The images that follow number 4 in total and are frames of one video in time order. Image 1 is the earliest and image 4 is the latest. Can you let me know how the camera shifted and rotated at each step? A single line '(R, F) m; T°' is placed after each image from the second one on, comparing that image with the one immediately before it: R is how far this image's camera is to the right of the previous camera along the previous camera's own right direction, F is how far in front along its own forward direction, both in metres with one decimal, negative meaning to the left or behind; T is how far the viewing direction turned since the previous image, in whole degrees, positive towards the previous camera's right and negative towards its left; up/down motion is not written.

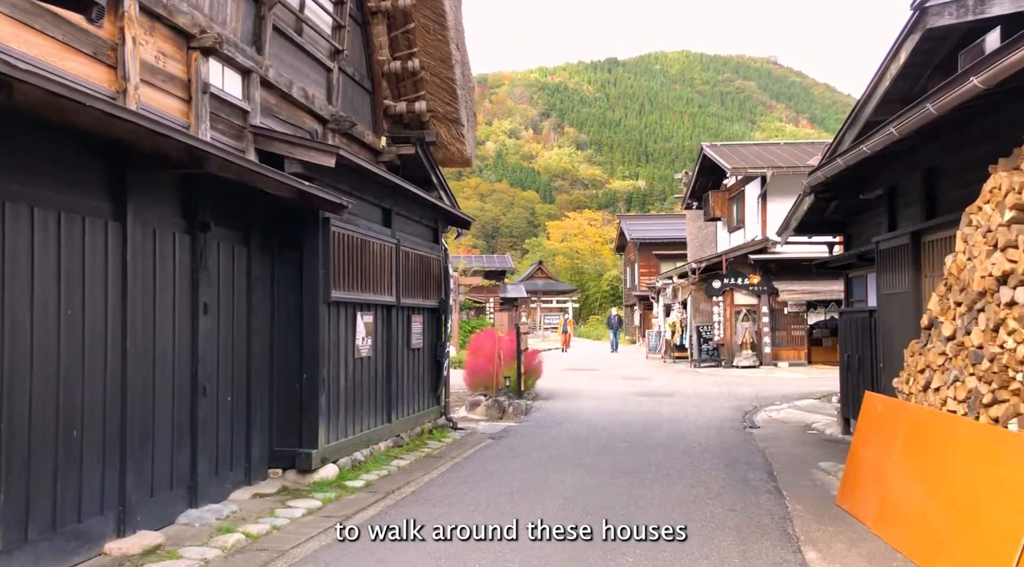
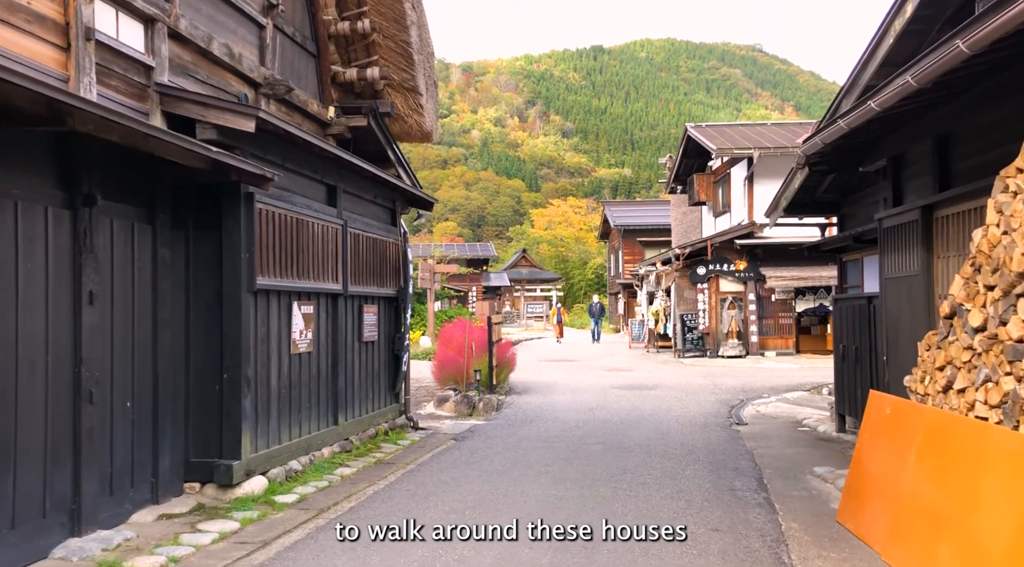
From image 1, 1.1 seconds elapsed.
(+0.3, +1.0) m; +1°
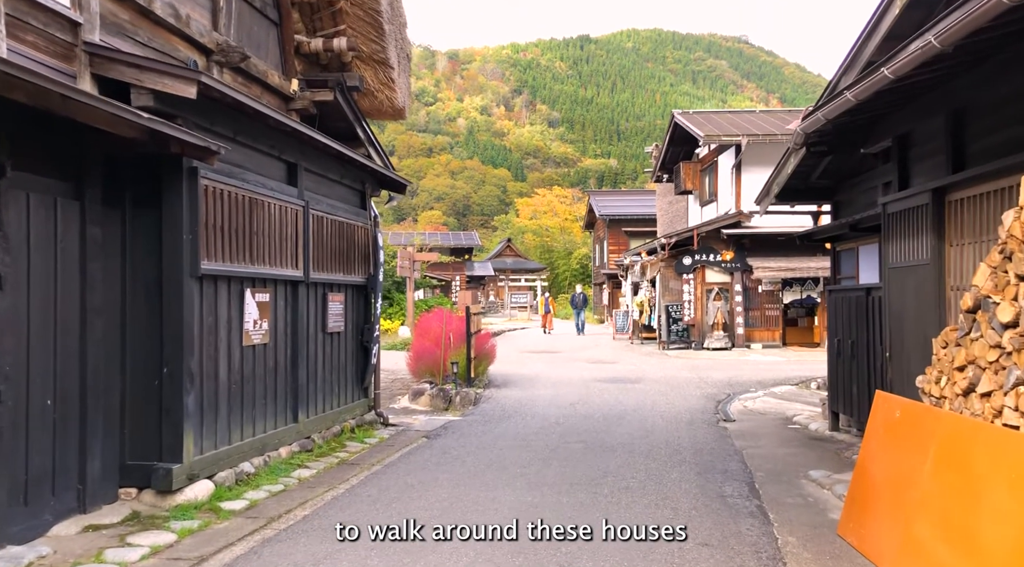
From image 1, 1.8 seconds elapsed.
(+0.1, +0.6) m; +1°
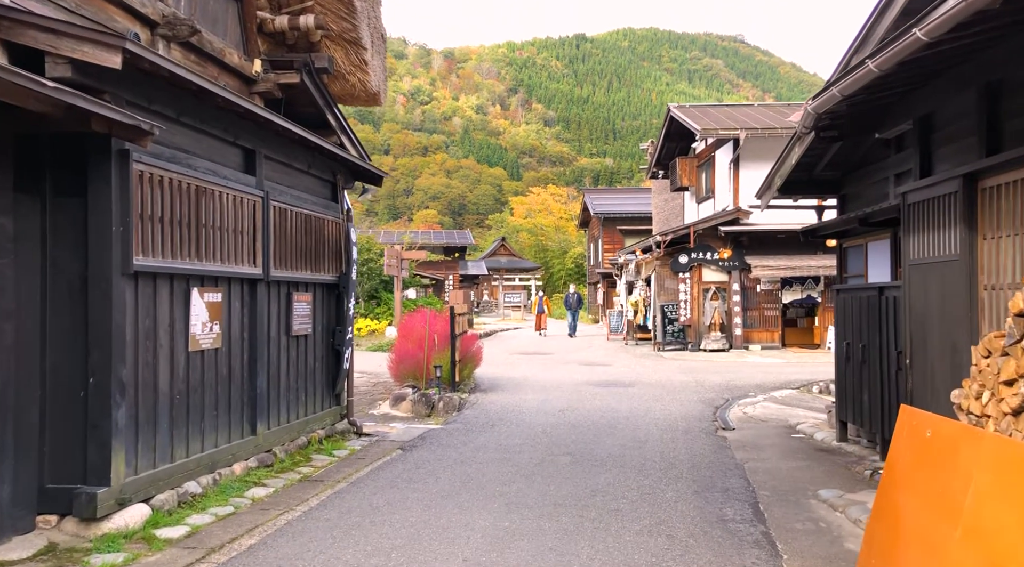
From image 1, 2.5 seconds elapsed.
(+0.1, +0.7) m; 0°
